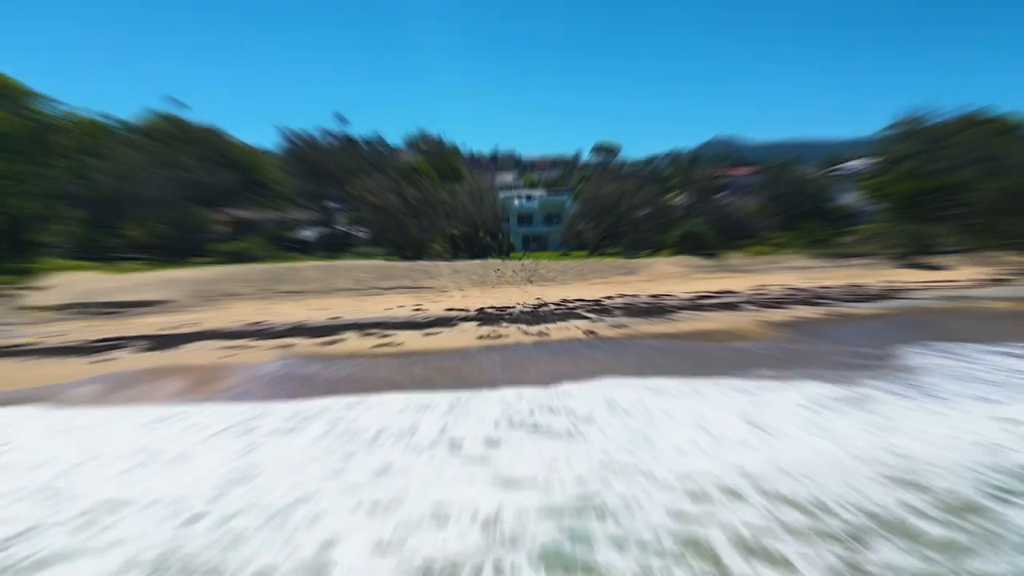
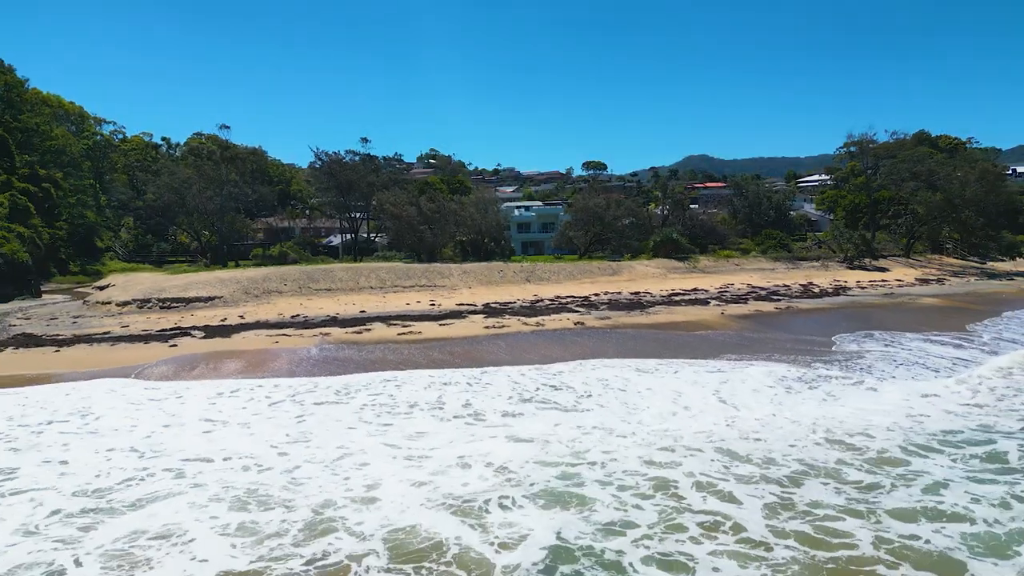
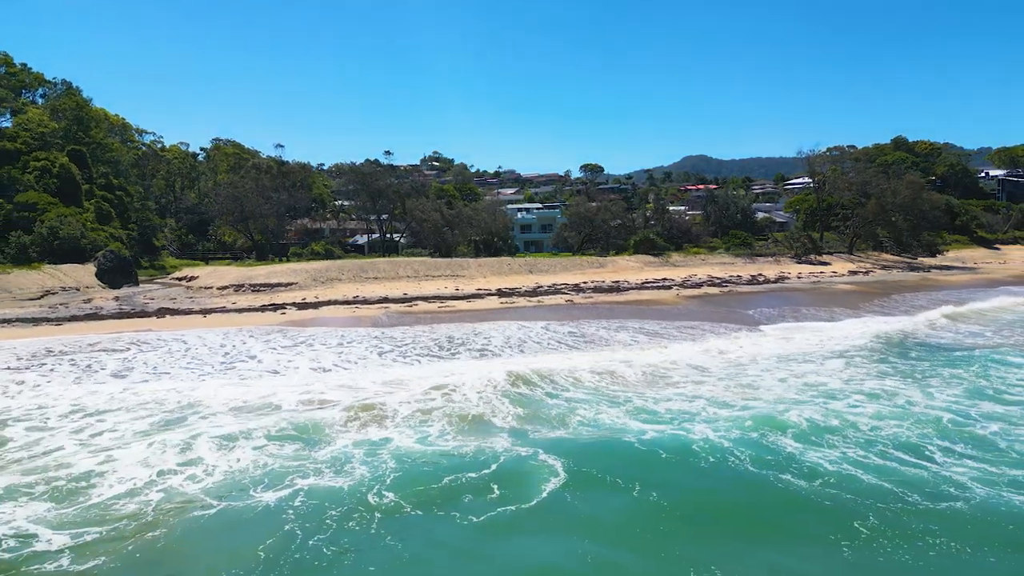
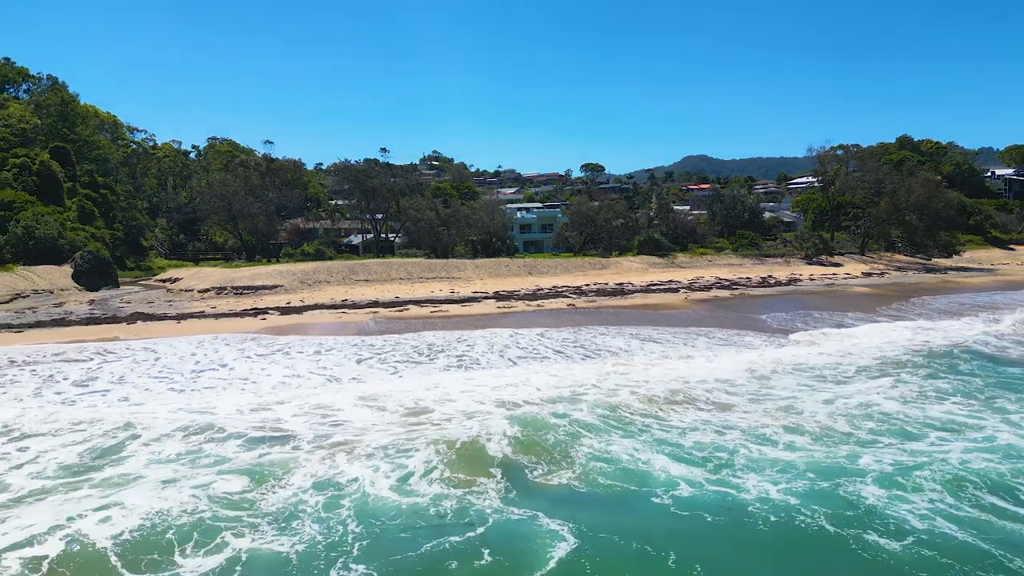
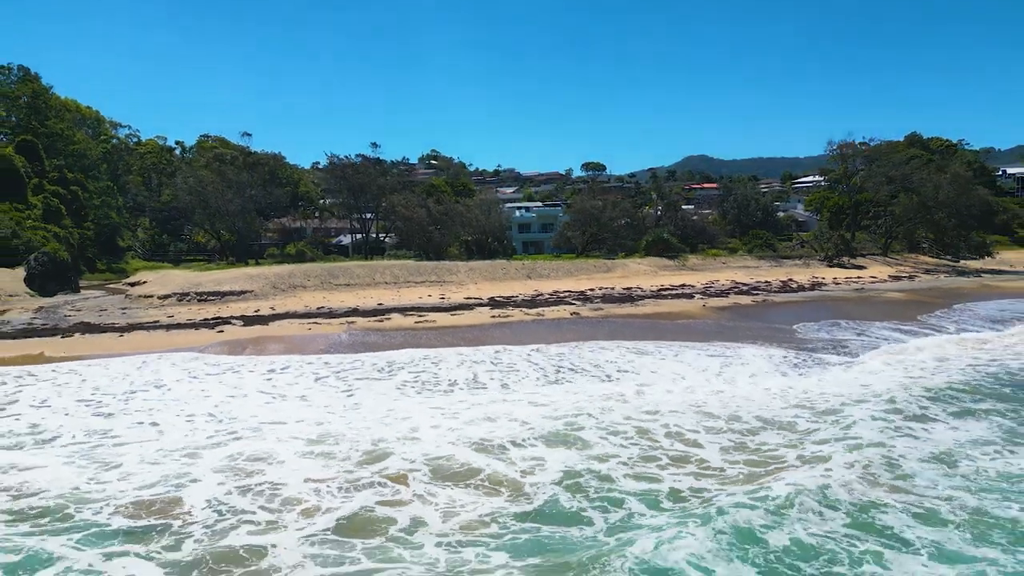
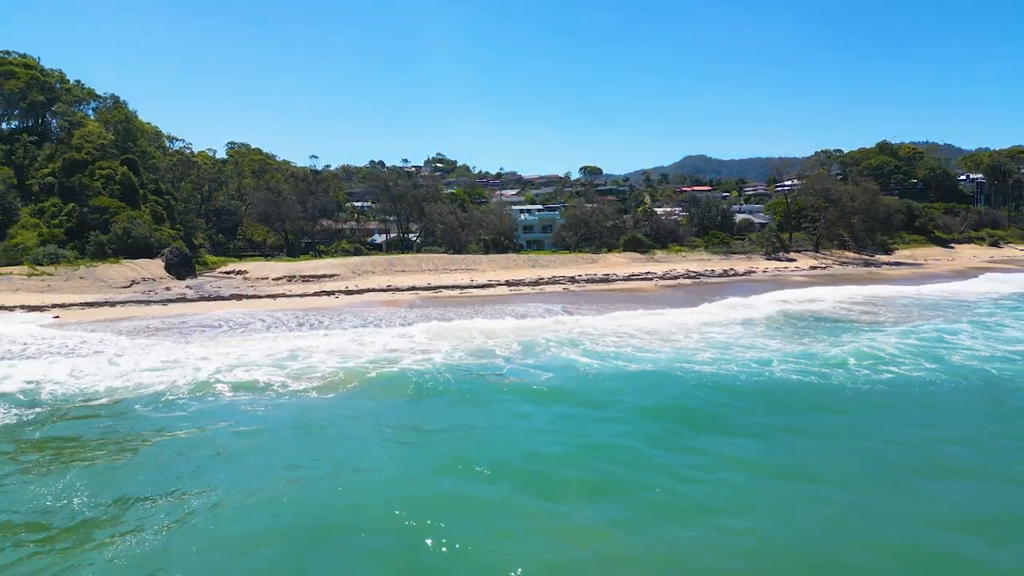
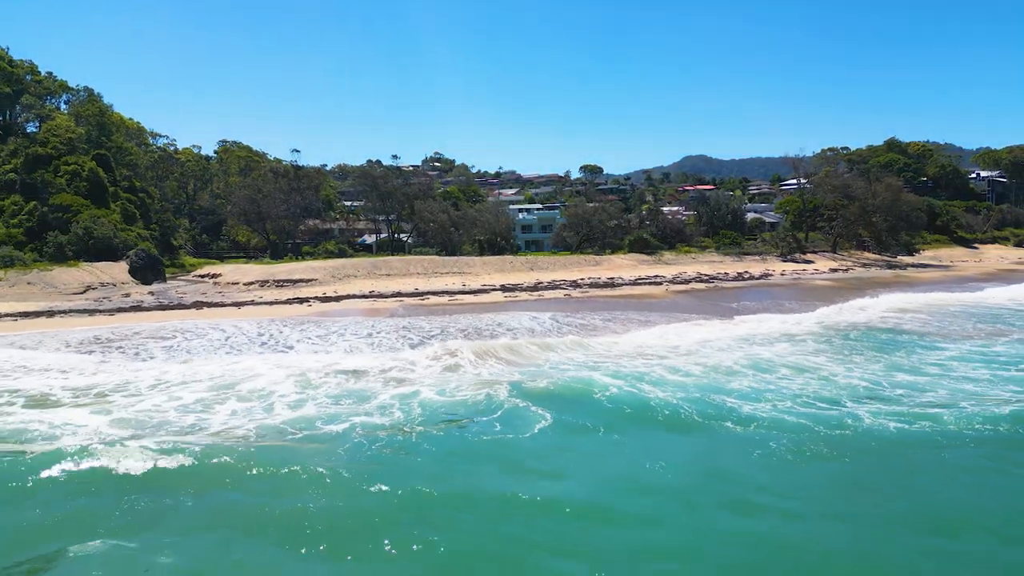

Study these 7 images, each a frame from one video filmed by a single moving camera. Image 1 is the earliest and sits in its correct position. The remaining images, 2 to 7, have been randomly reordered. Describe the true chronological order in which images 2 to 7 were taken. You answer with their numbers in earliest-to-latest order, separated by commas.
2, 5, 4, 3, 7, 6
